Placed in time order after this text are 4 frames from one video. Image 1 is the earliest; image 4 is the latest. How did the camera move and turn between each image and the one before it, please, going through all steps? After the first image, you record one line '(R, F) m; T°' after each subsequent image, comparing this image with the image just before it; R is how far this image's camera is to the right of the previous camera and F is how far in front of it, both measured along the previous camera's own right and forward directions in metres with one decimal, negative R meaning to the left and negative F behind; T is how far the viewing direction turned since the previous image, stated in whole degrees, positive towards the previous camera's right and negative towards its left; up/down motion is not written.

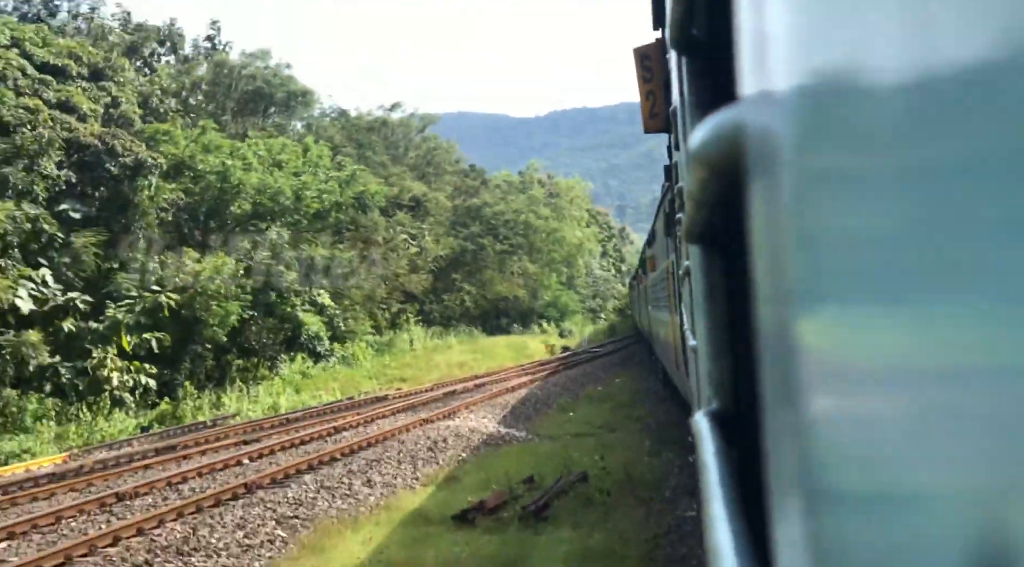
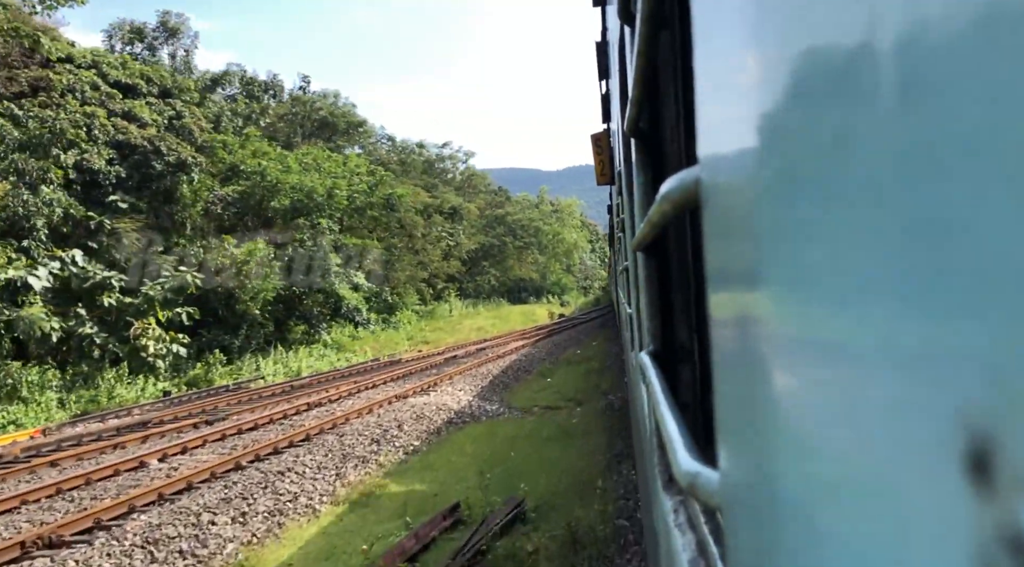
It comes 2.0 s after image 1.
(+1.8, +0.6) m; -9°
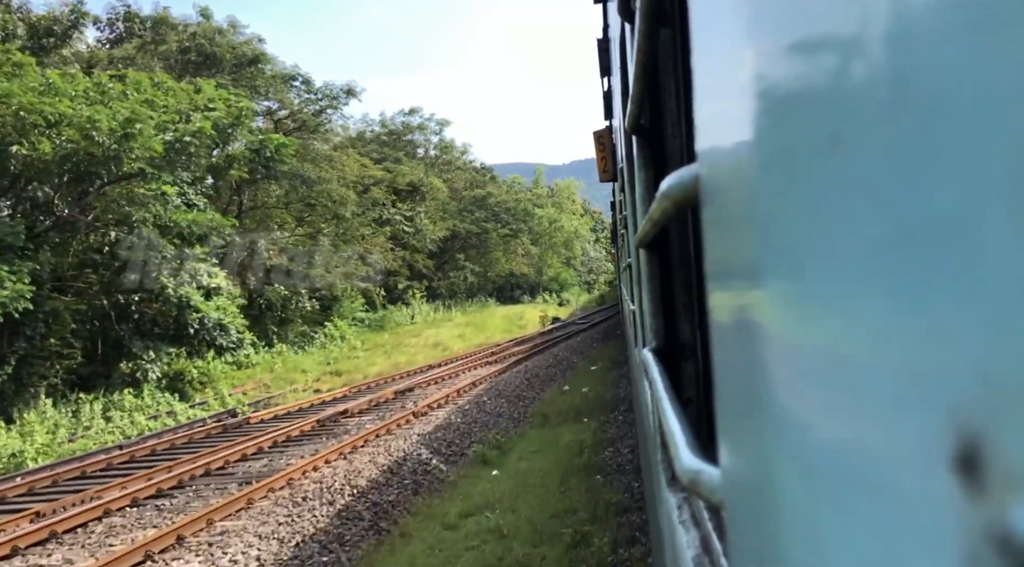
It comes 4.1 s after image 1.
(+0.9, +8.0) m; -1°
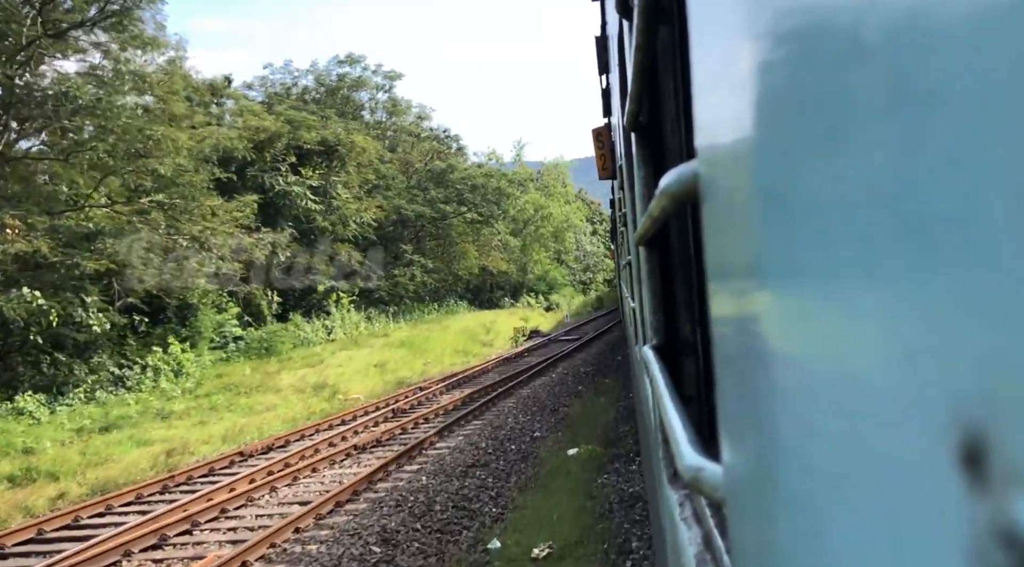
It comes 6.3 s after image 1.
(+1.0, +8.3) m; 0°
